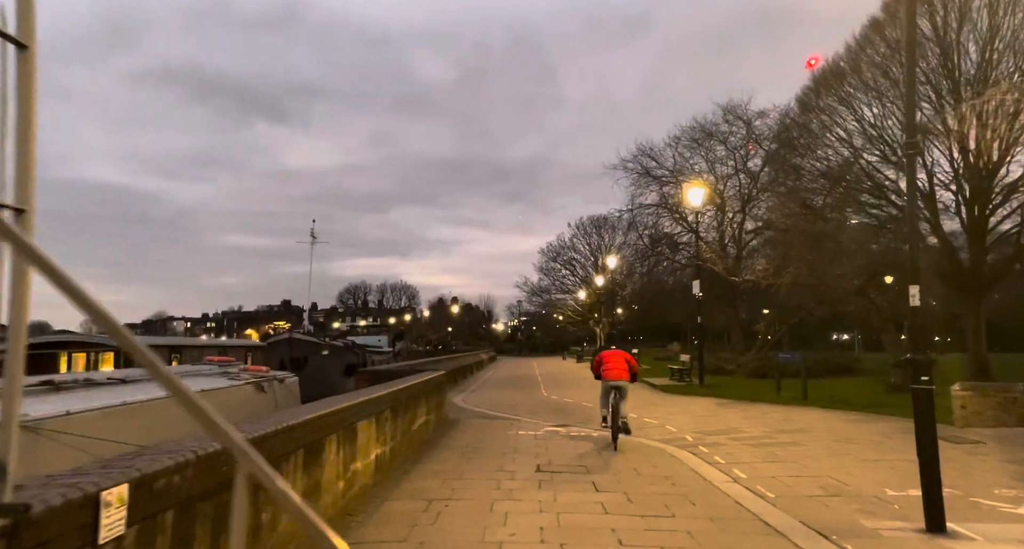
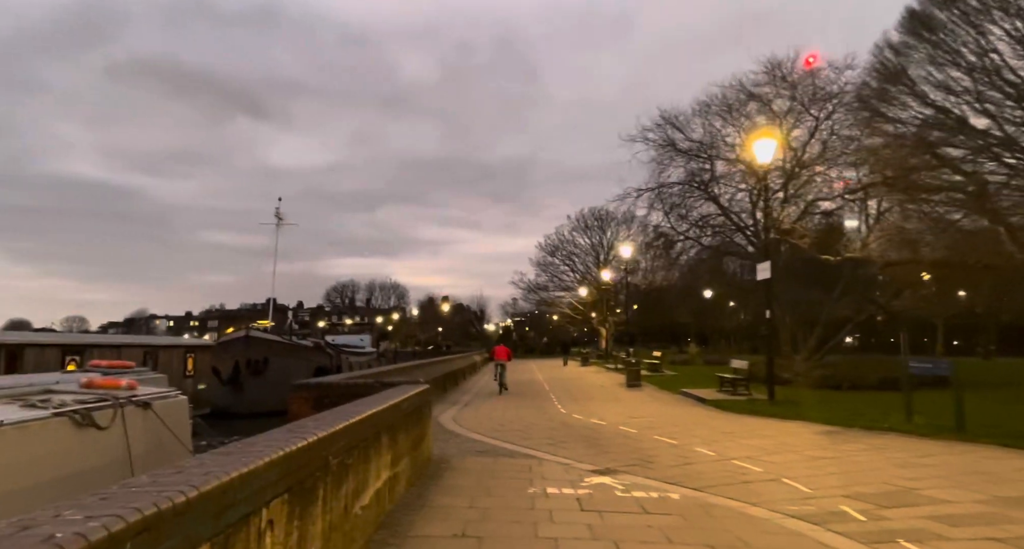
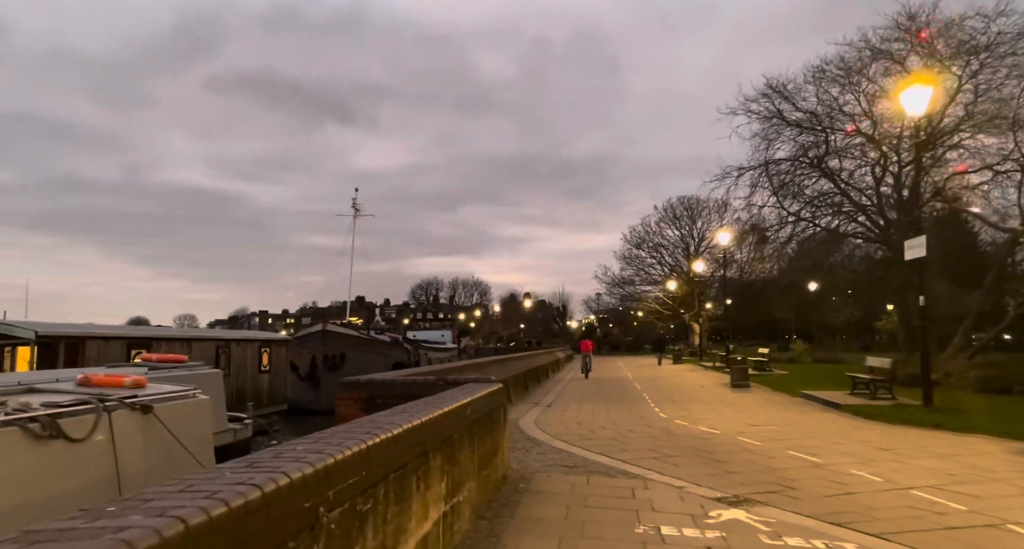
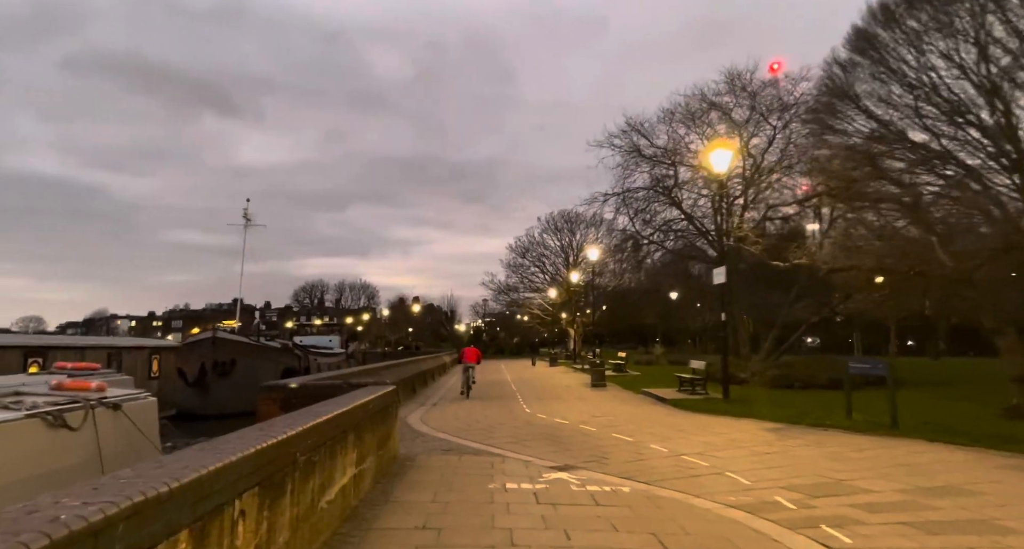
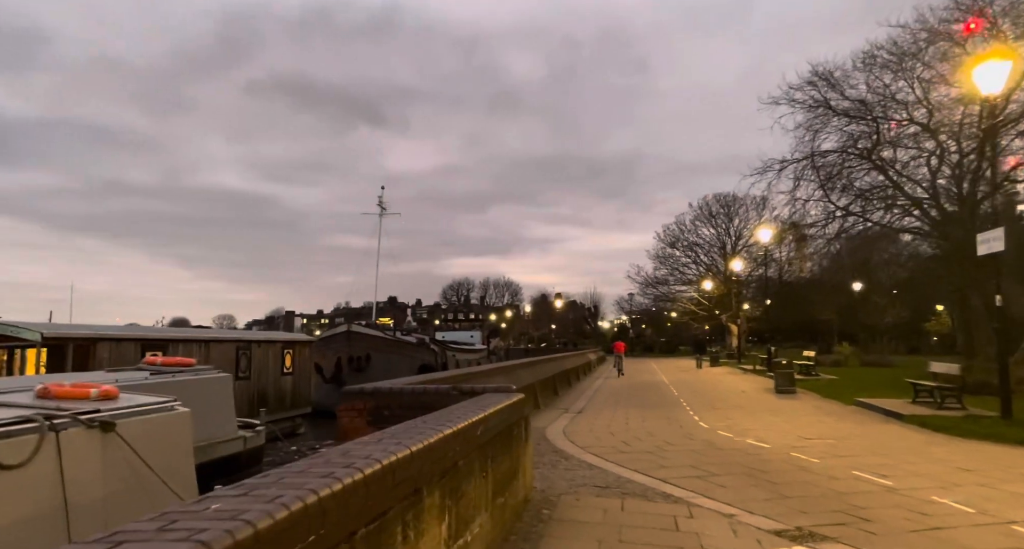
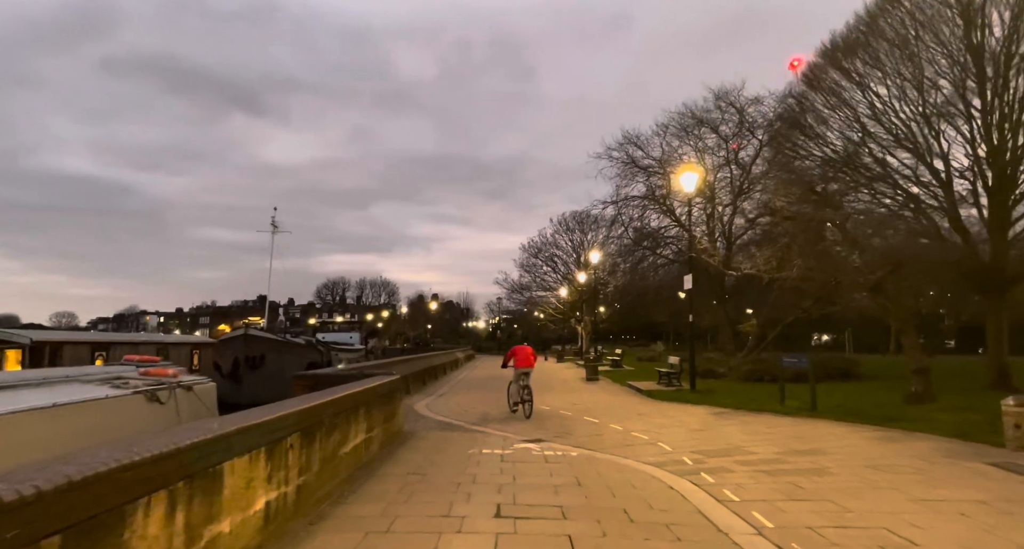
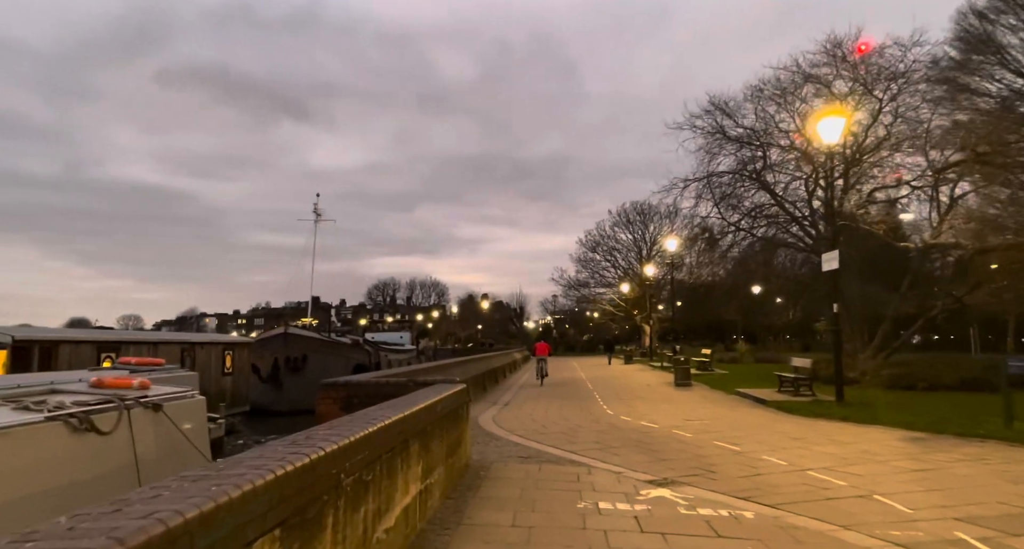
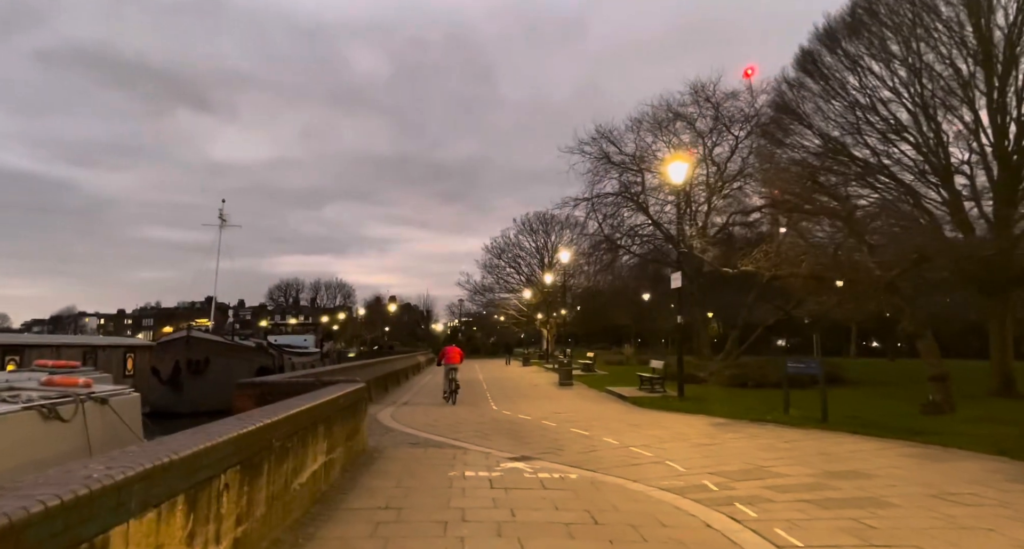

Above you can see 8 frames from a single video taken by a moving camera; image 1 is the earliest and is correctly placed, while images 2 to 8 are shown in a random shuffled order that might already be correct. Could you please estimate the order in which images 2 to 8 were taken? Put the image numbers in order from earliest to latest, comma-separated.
6, 8, 4, 2, 7, 3, 5
